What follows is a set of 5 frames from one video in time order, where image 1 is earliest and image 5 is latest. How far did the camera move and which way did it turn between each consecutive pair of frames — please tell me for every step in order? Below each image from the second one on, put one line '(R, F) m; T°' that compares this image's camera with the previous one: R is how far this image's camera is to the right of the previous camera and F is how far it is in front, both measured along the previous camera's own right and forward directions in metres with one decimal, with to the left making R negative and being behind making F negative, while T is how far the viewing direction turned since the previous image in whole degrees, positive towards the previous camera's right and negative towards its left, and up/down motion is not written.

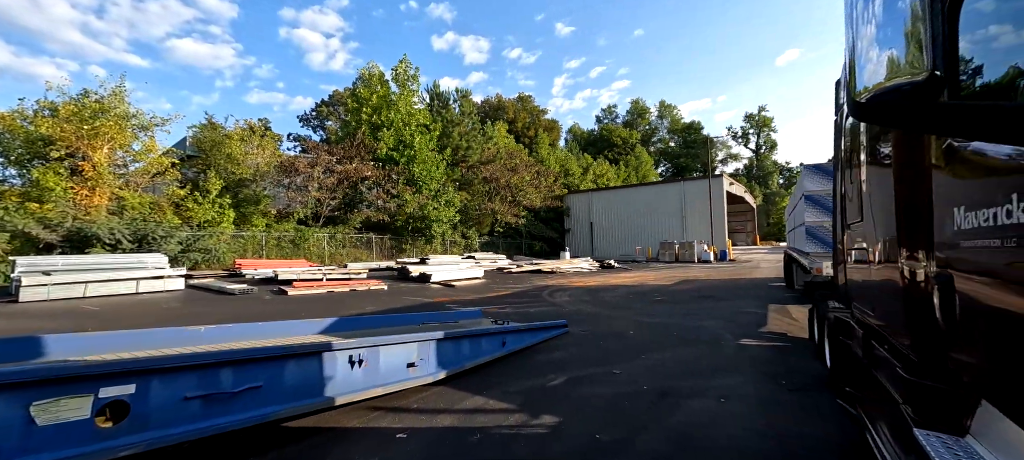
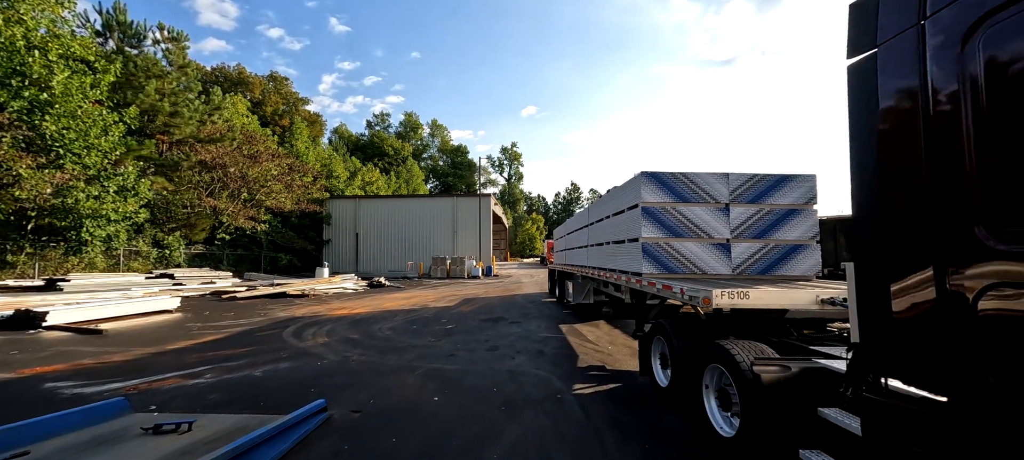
(+0.3, +2.8) m; +33°
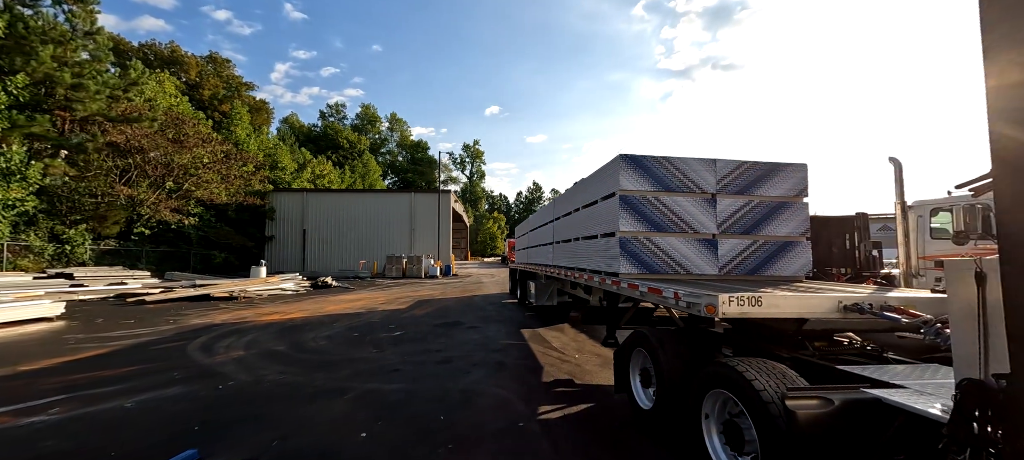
(+0.1, +0.9) m; +6°
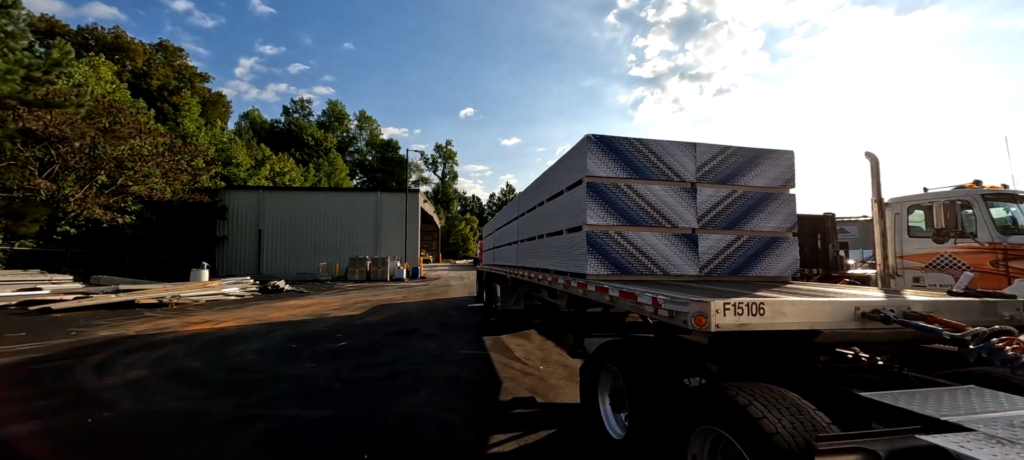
(+0.3, +0.7) m; +4°
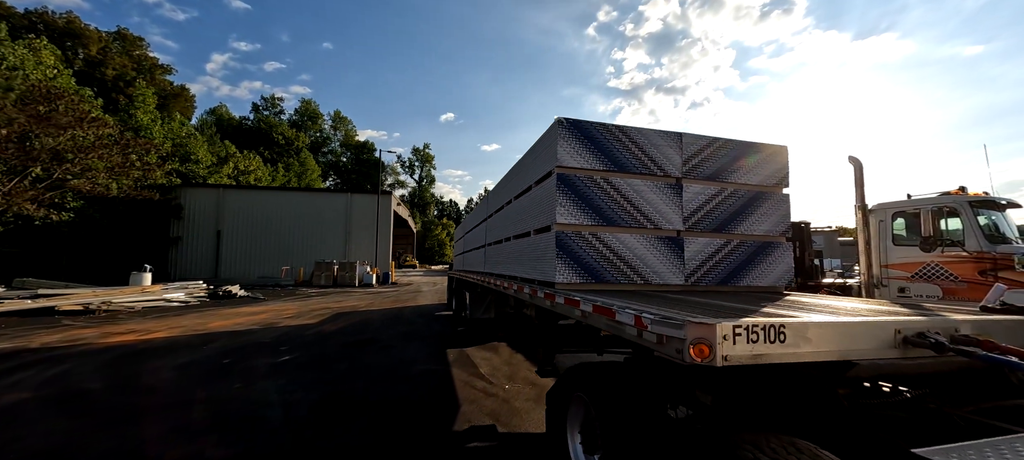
(+0.2, +0.6) m; +3°
